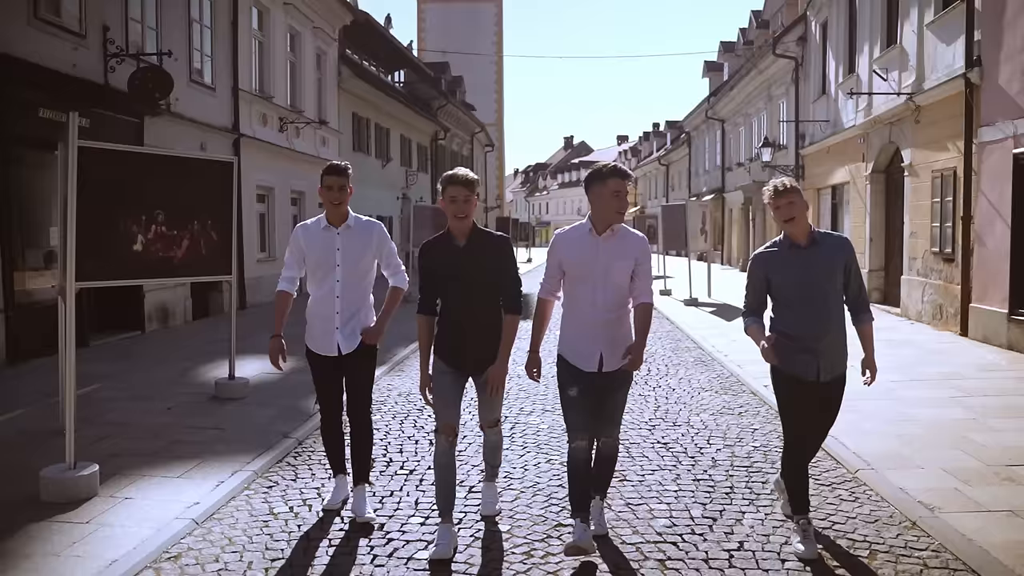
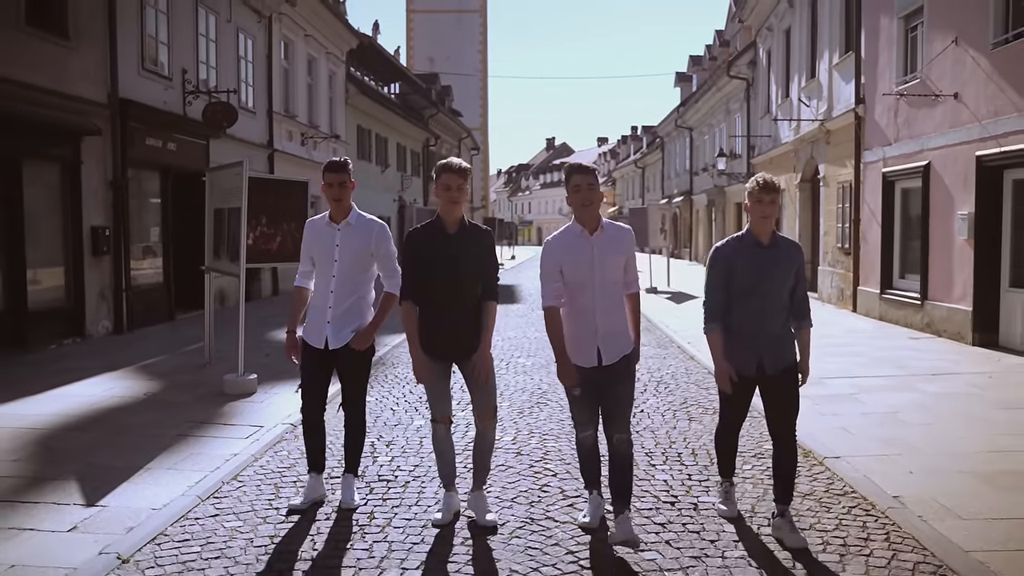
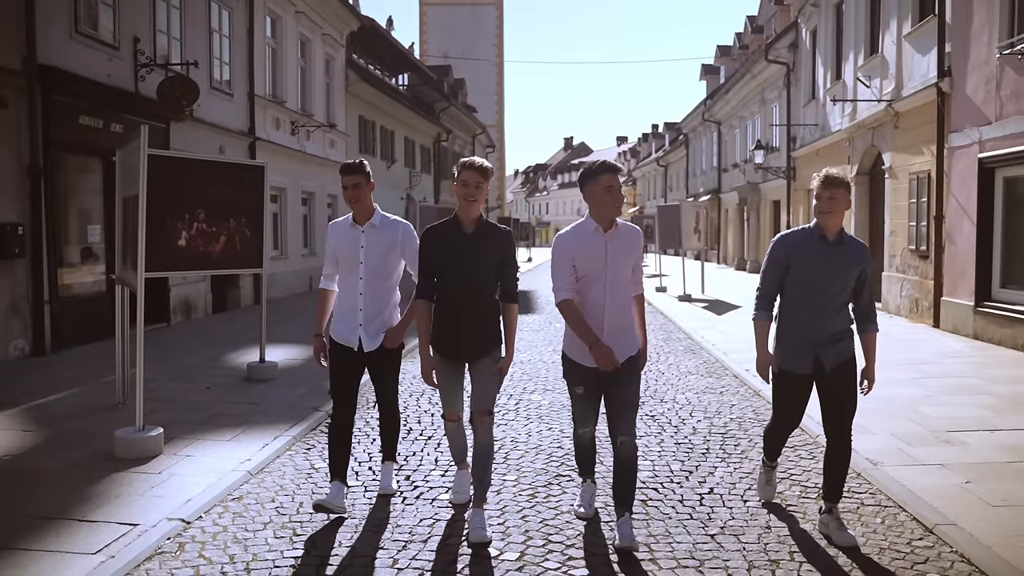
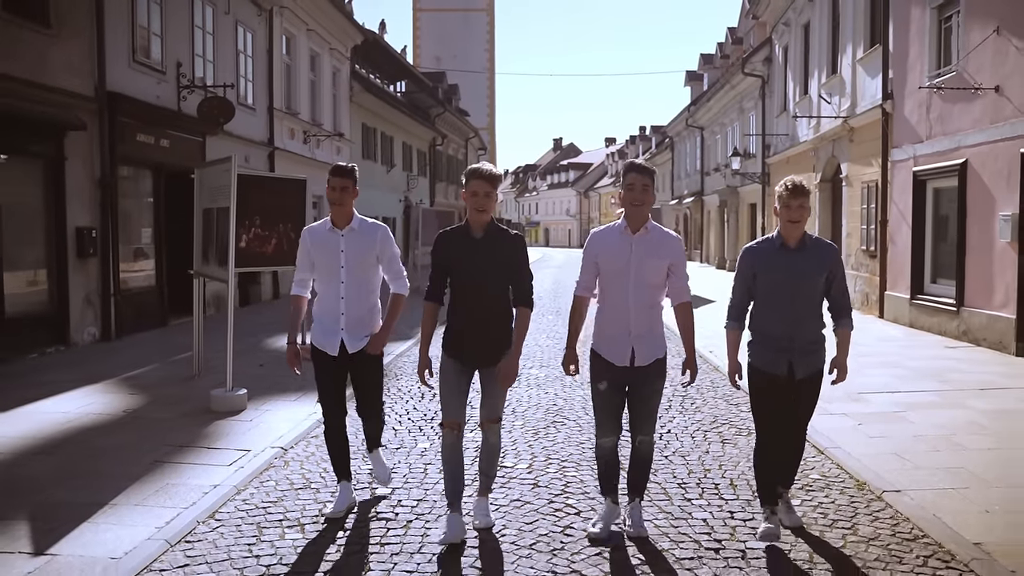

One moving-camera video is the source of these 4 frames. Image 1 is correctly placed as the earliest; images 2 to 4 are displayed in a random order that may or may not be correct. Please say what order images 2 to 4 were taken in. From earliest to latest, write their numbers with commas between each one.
3, 4, 2
